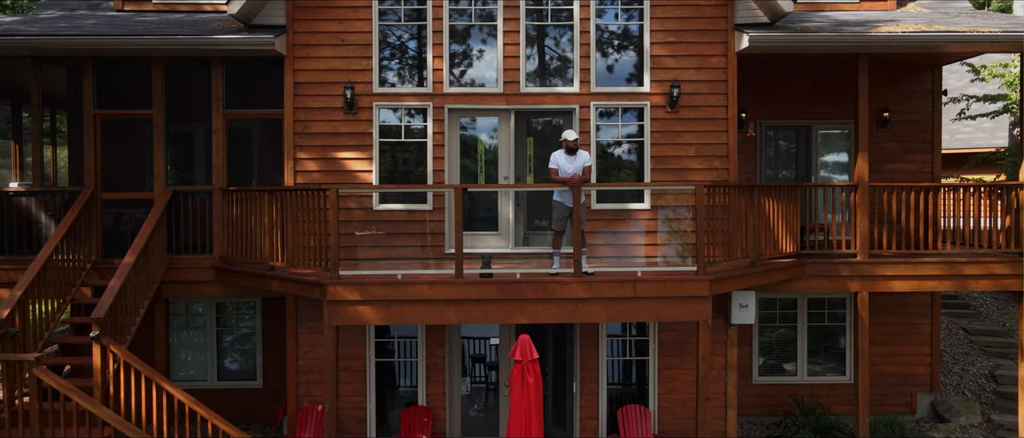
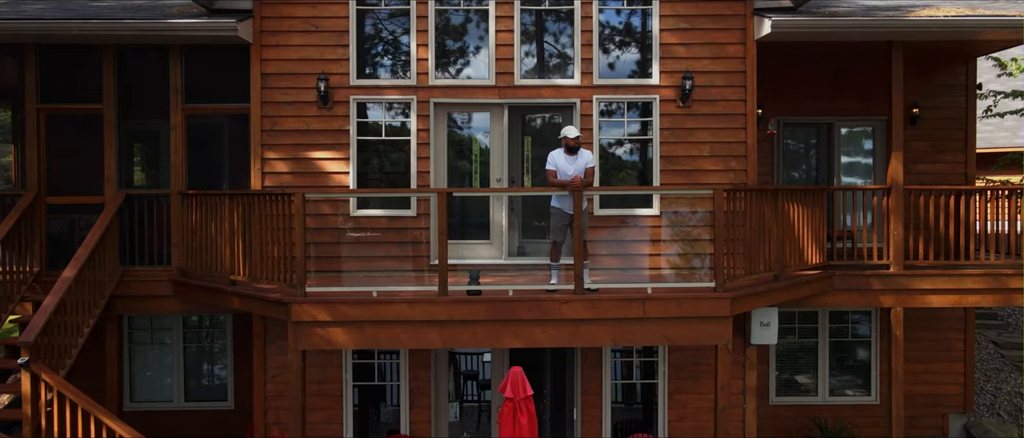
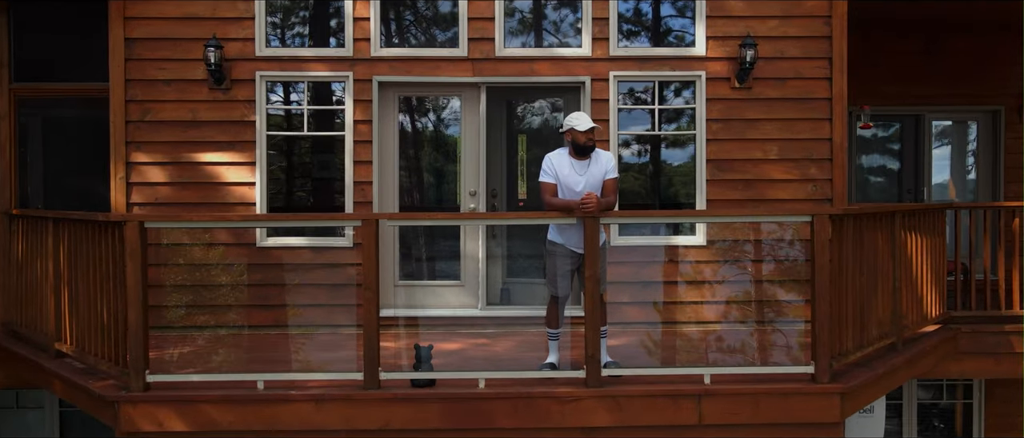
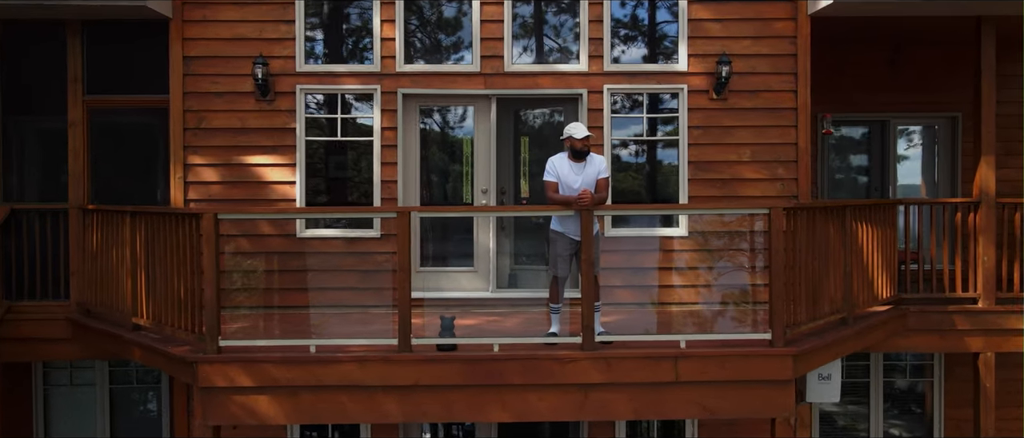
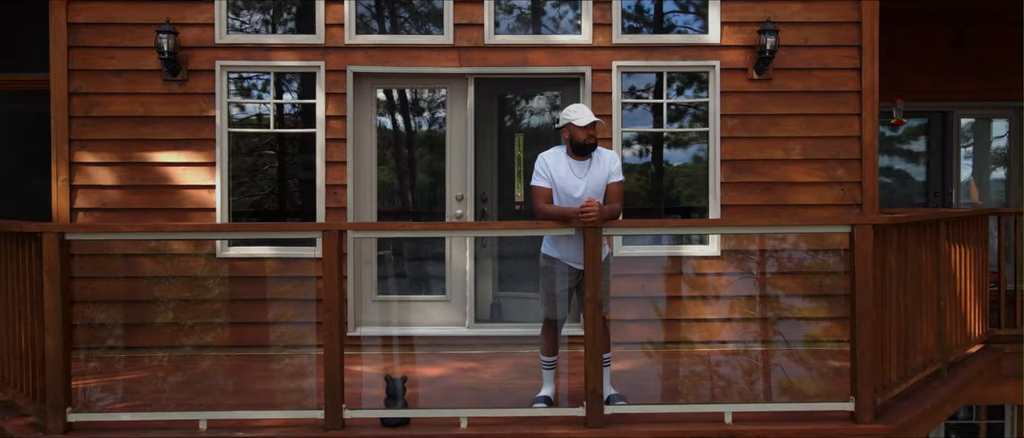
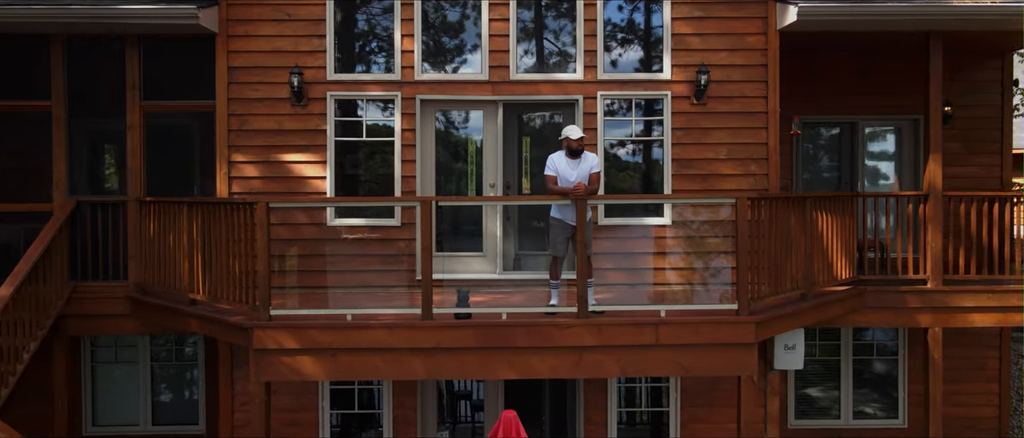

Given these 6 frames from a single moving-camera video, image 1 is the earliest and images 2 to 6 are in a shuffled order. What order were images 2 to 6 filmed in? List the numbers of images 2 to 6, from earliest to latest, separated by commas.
2, 6, 4, 3, 5
